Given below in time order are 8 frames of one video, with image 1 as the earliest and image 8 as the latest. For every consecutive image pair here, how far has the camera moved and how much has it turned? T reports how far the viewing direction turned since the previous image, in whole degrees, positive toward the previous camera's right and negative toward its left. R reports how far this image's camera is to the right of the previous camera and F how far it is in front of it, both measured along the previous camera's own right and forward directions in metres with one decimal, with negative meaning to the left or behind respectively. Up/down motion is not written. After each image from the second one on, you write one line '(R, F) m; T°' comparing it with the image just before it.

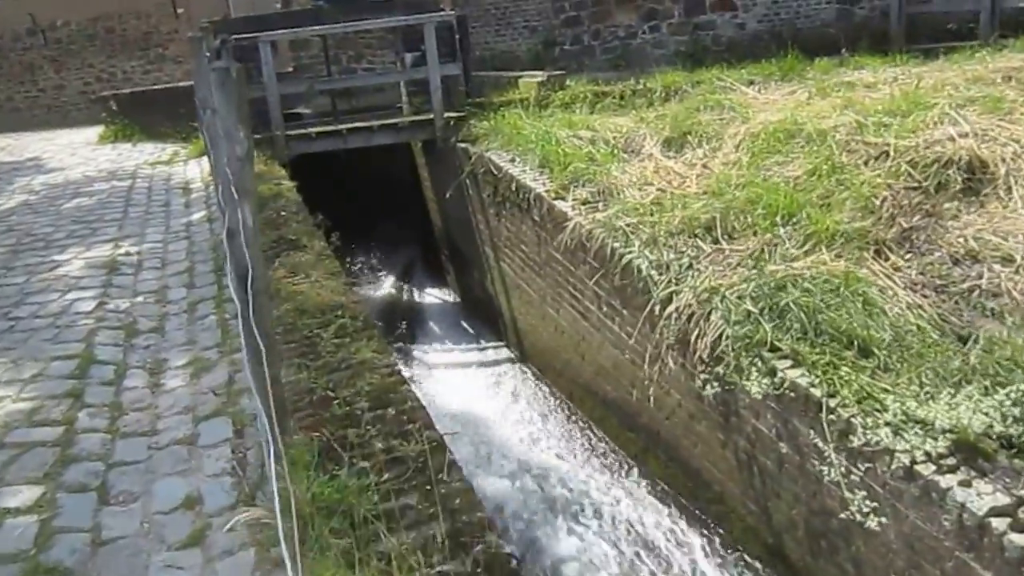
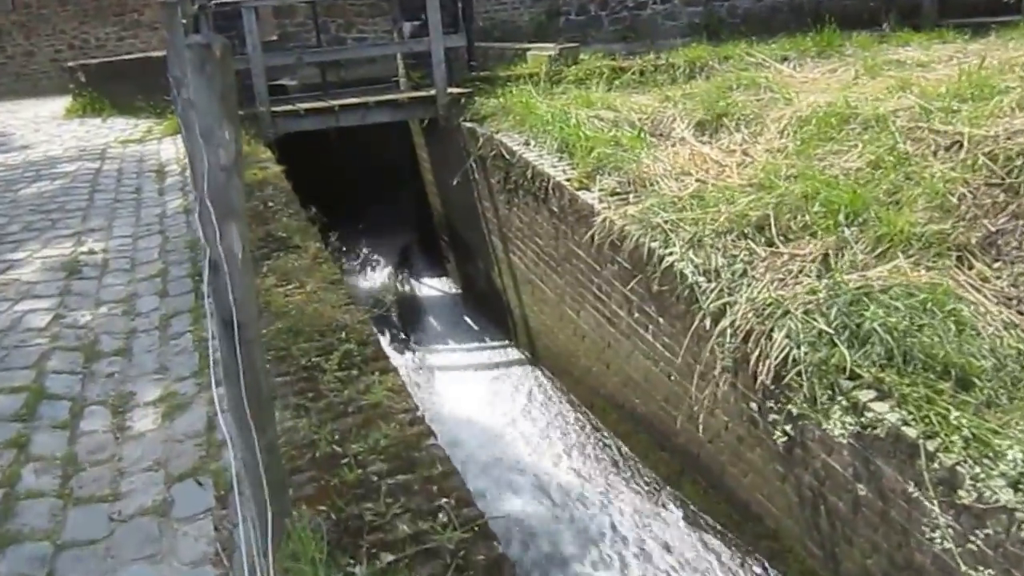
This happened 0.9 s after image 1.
(-0.2, +0.7) m; +1°
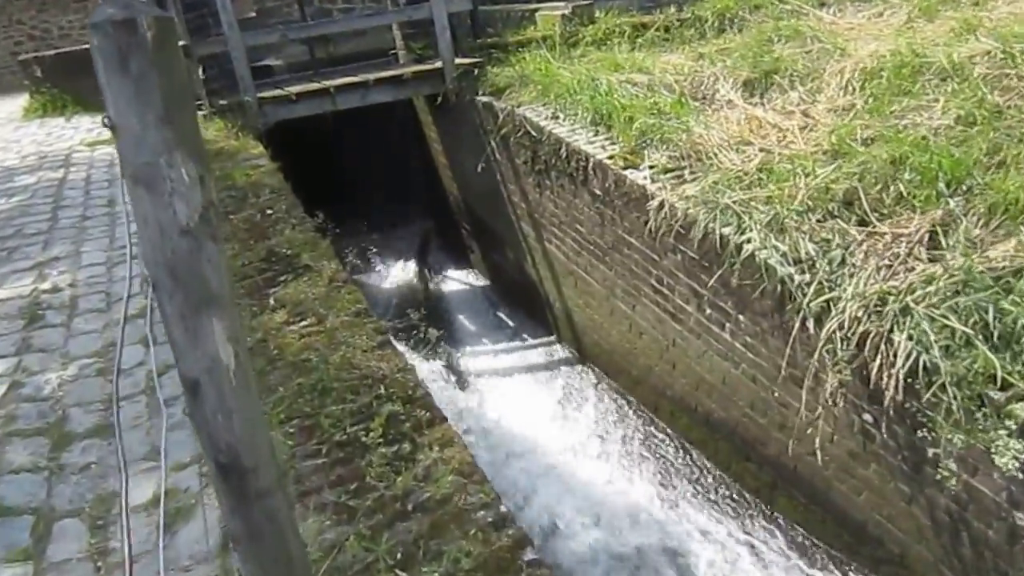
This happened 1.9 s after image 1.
(-0.2, +0.8) m; 0°
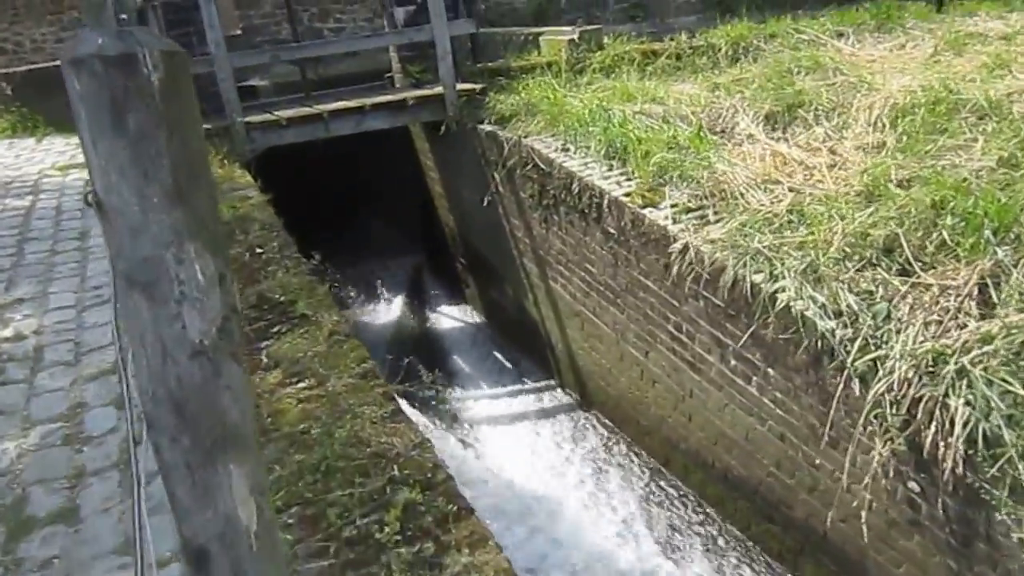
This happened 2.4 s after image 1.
(-0.1, +0.4) m; +1°
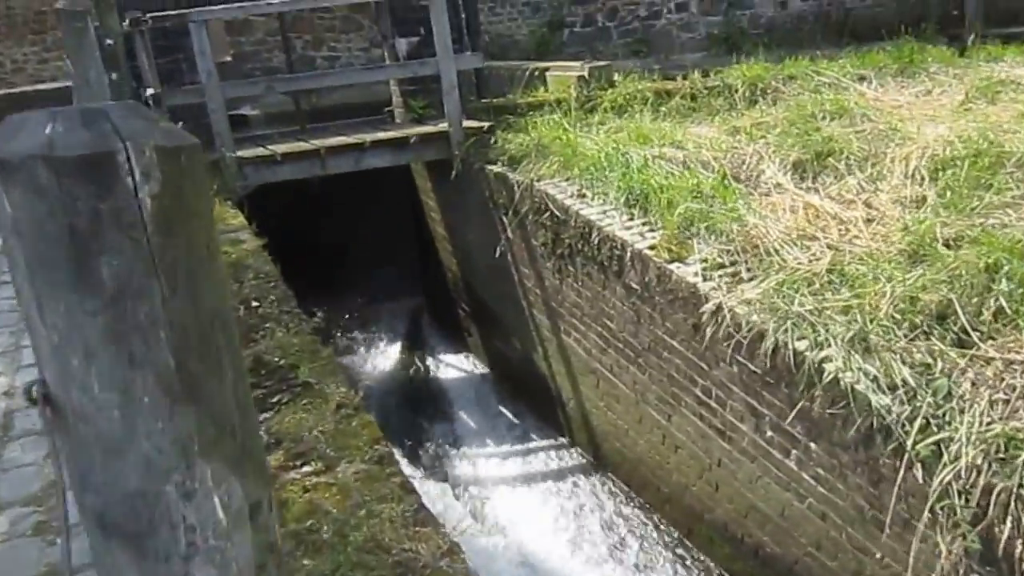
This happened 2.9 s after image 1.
(-0.1, +0.4) m; +1°
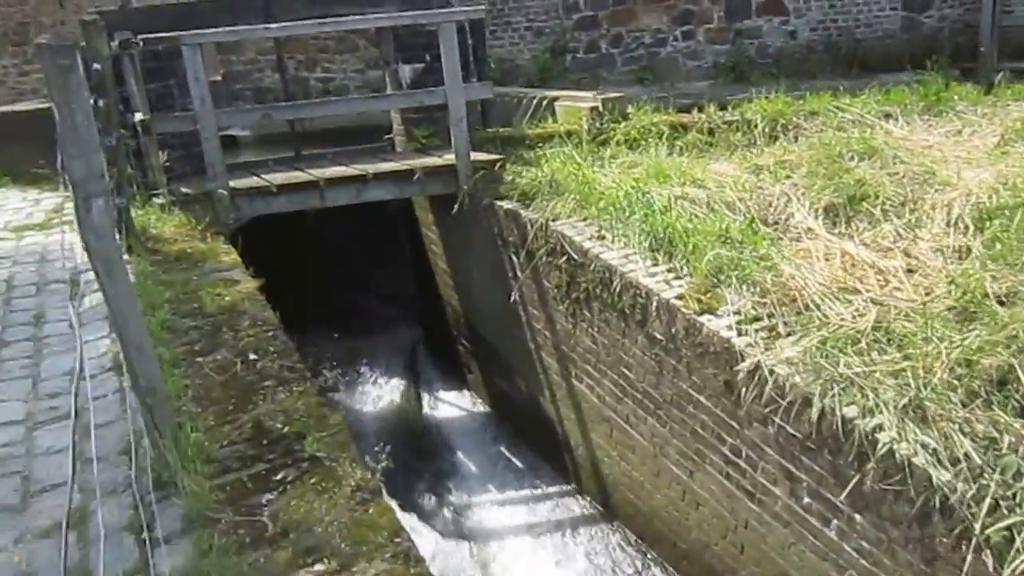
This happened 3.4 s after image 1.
(-0.1, +0.3) m; +1°
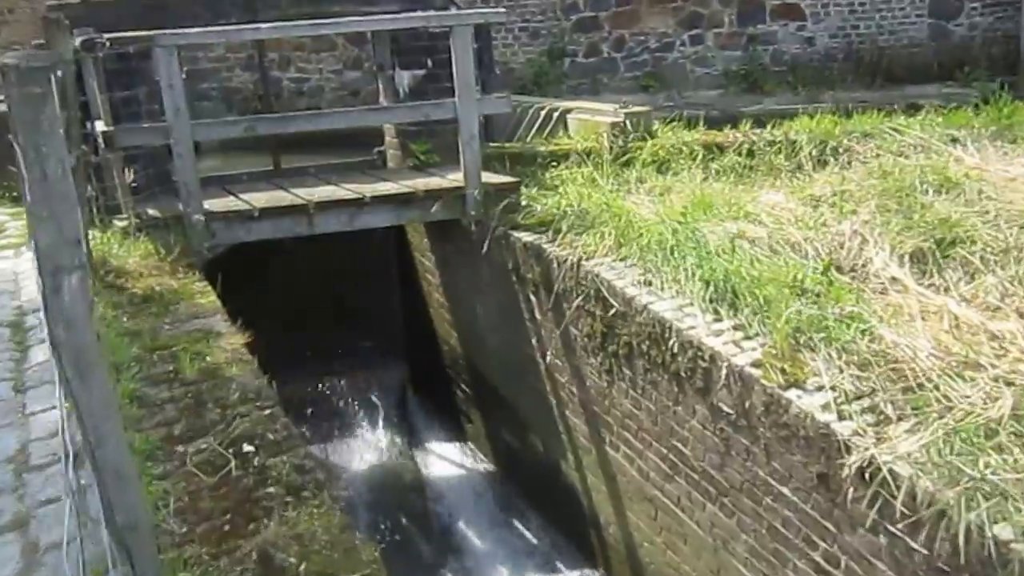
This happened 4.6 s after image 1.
(-0.3, +0.8) m; +2°
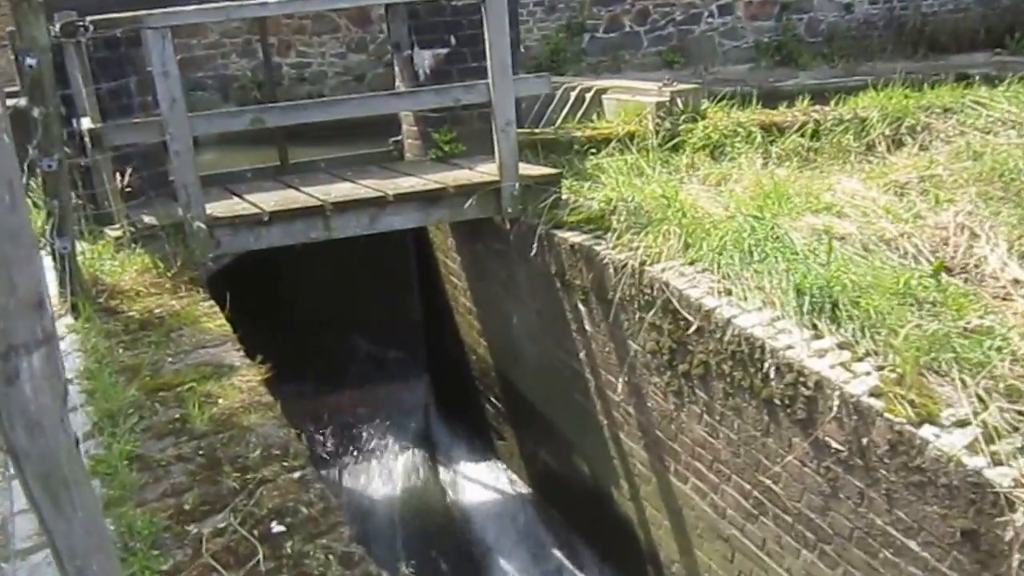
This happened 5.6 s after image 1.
(-0.2, +0.6) m; 0°
